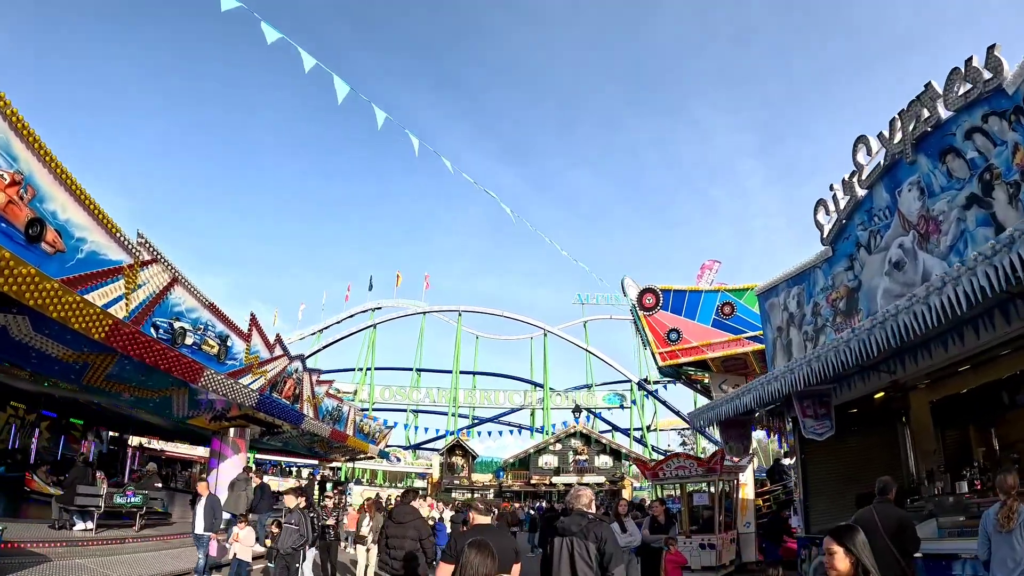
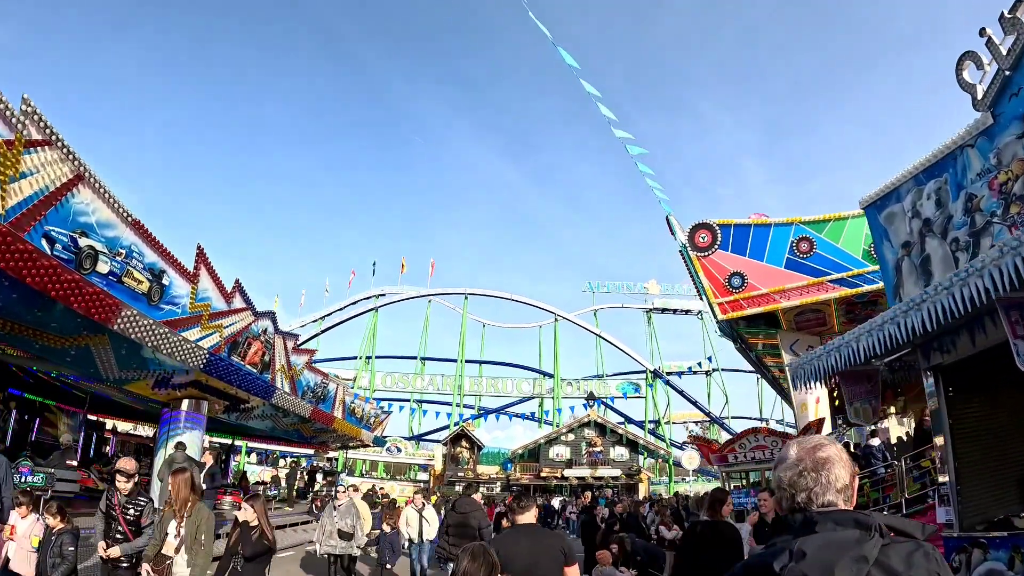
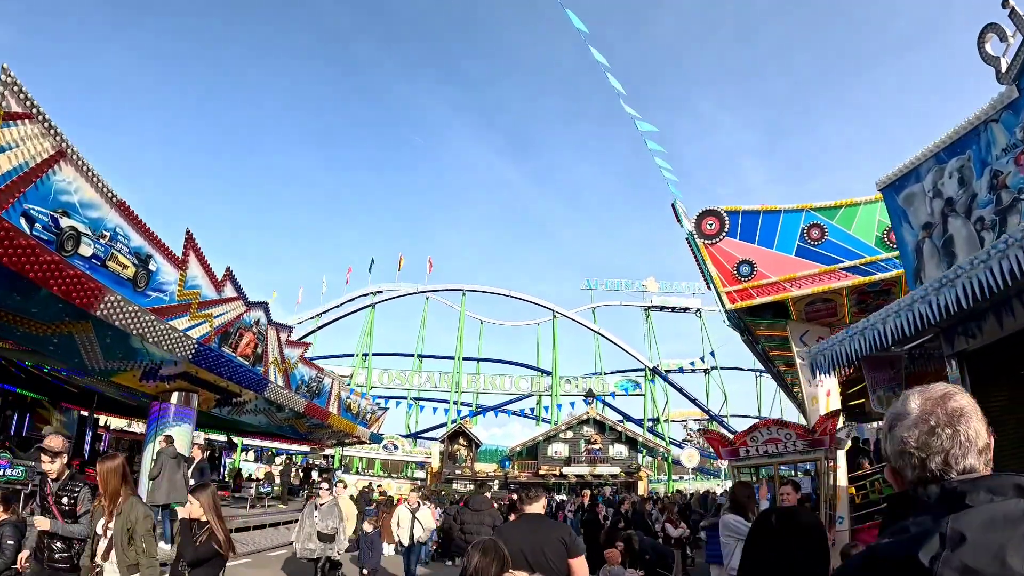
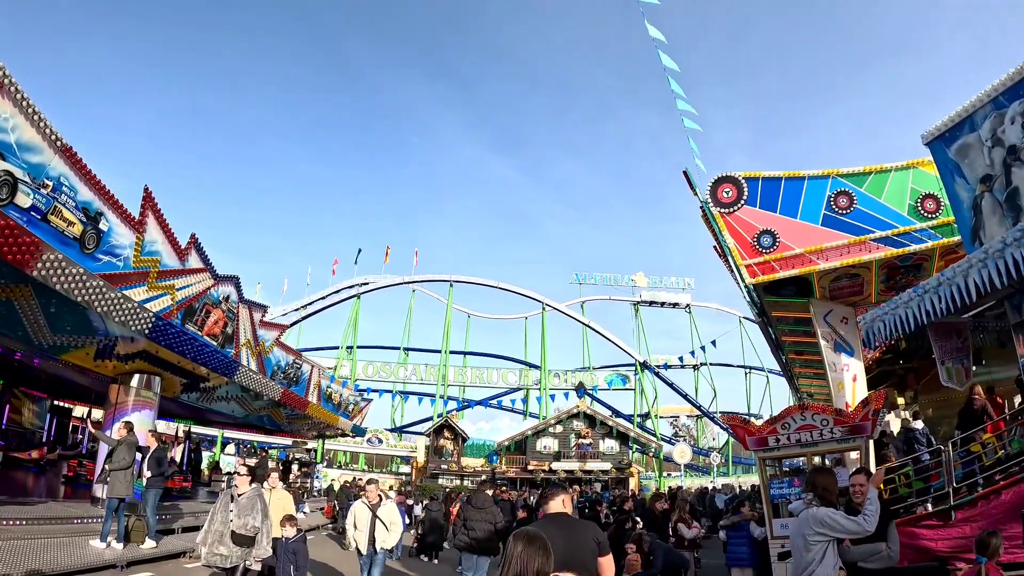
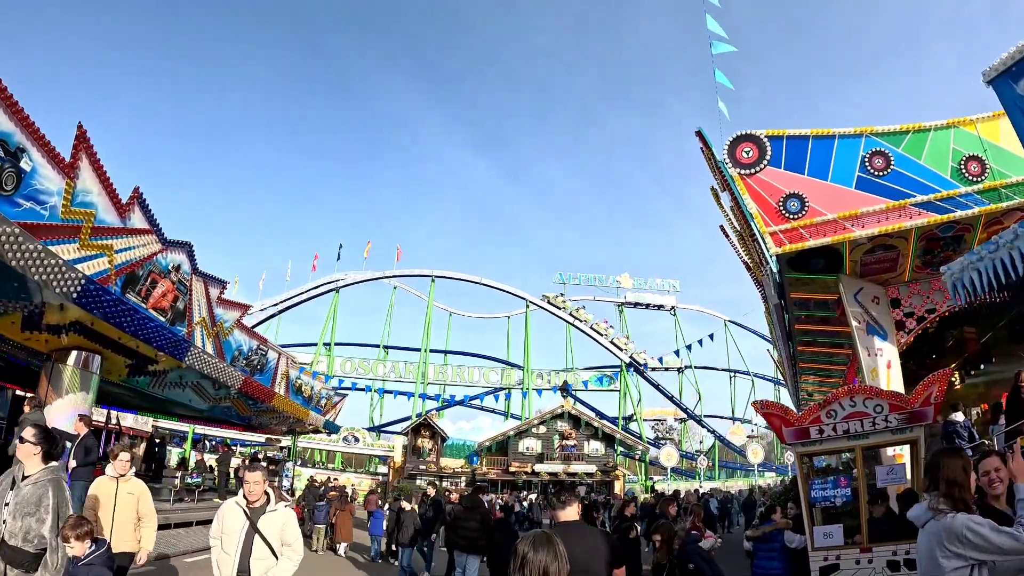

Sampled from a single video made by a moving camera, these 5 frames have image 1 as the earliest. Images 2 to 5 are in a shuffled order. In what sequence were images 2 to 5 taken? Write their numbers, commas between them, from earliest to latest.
2, 3, 4, 5
